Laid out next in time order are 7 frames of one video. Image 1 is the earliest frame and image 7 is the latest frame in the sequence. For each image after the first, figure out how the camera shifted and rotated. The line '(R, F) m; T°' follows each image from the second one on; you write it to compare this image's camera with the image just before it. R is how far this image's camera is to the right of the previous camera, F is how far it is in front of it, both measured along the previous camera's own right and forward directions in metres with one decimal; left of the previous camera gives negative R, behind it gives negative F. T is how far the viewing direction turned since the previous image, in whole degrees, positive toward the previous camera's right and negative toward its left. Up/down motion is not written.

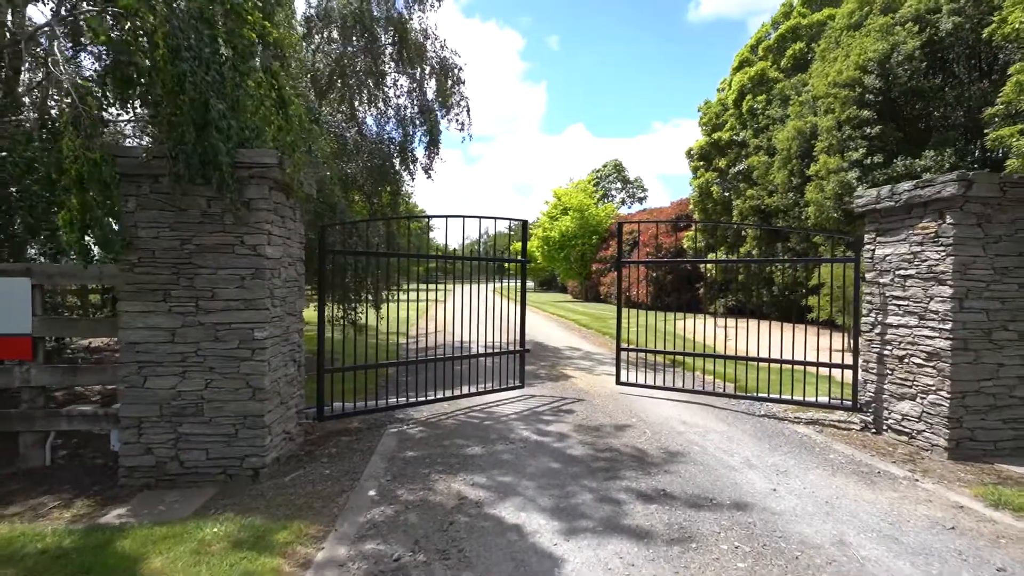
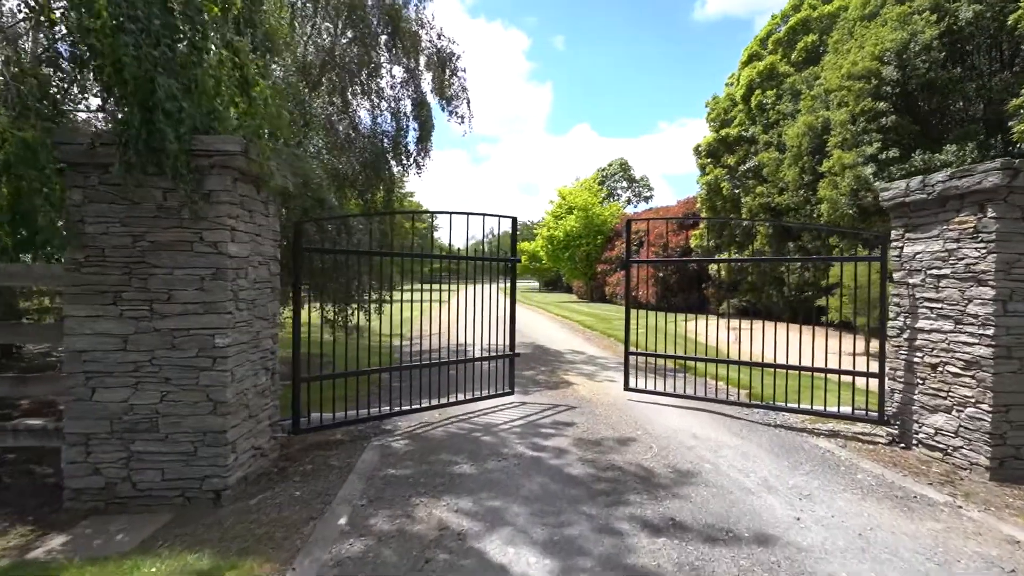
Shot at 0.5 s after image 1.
(+0.1, +0.5) m; -1°
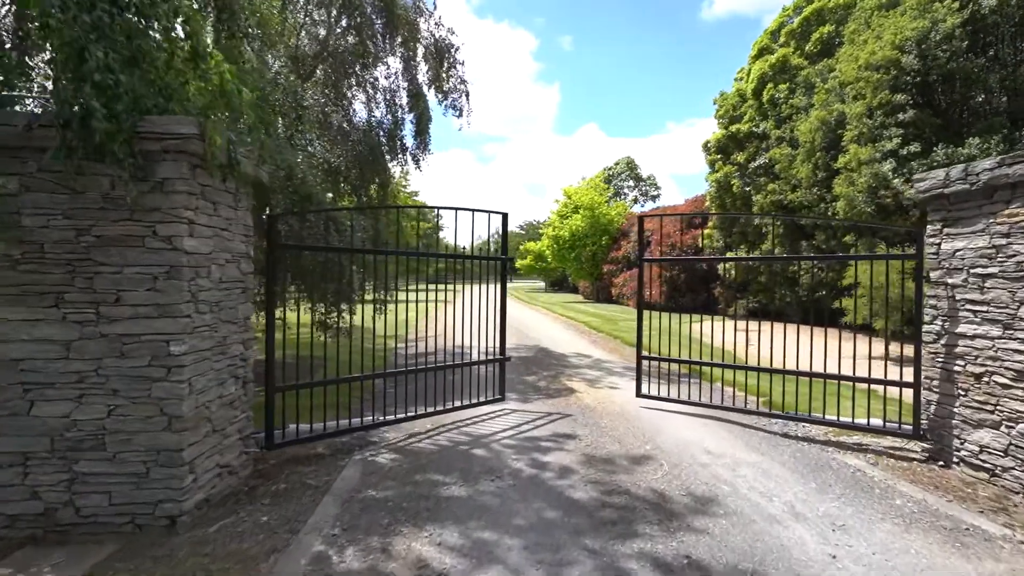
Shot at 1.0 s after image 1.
(+0.1, +0.5) m; -1°
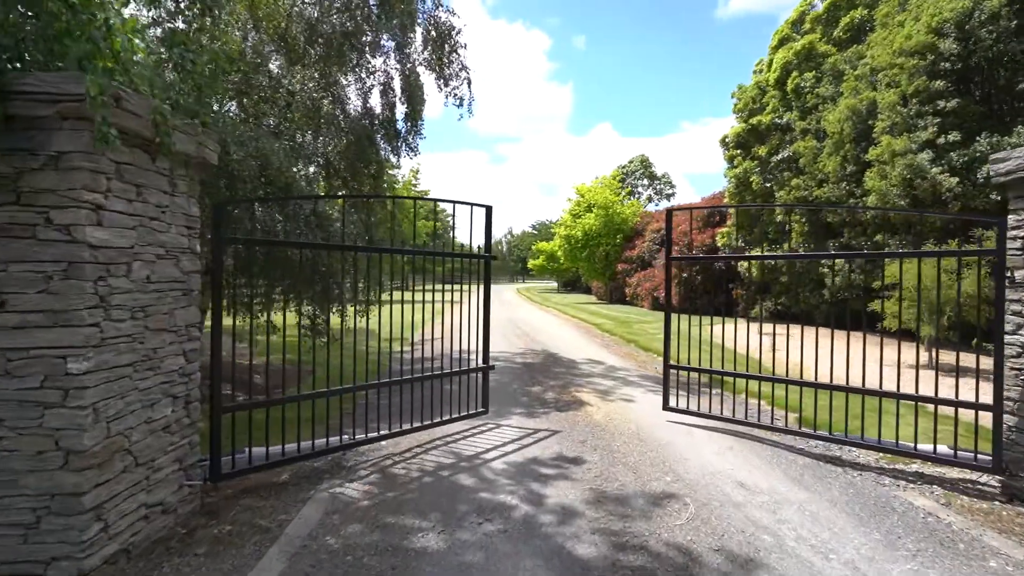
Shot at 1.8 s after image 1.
(+0.1, +0.8) m; -1°
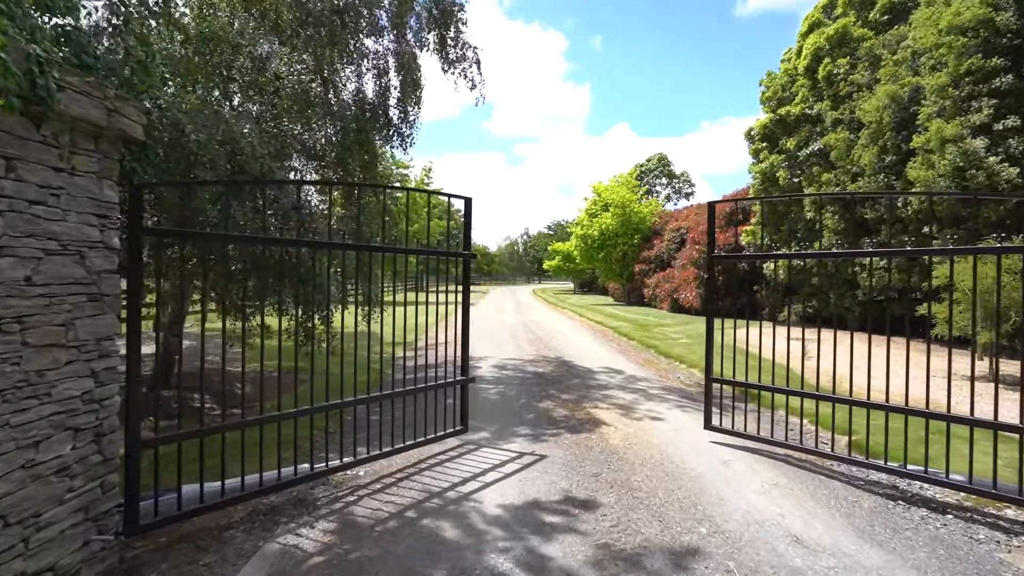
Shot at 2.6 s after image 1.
(+0.1, +0.8) m; -2°
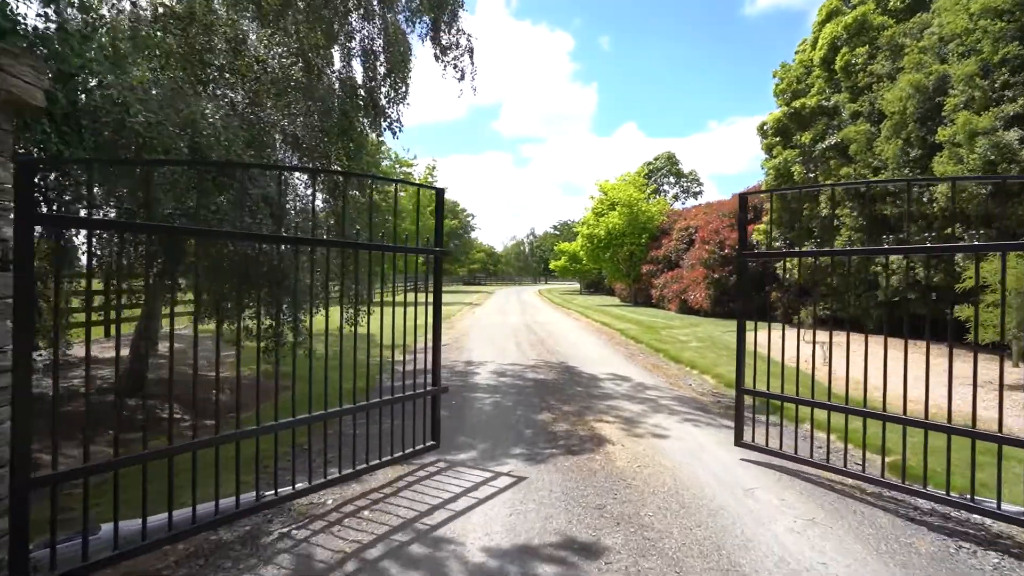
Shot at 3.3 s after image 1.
(+0.1, +0.6) m; -1°
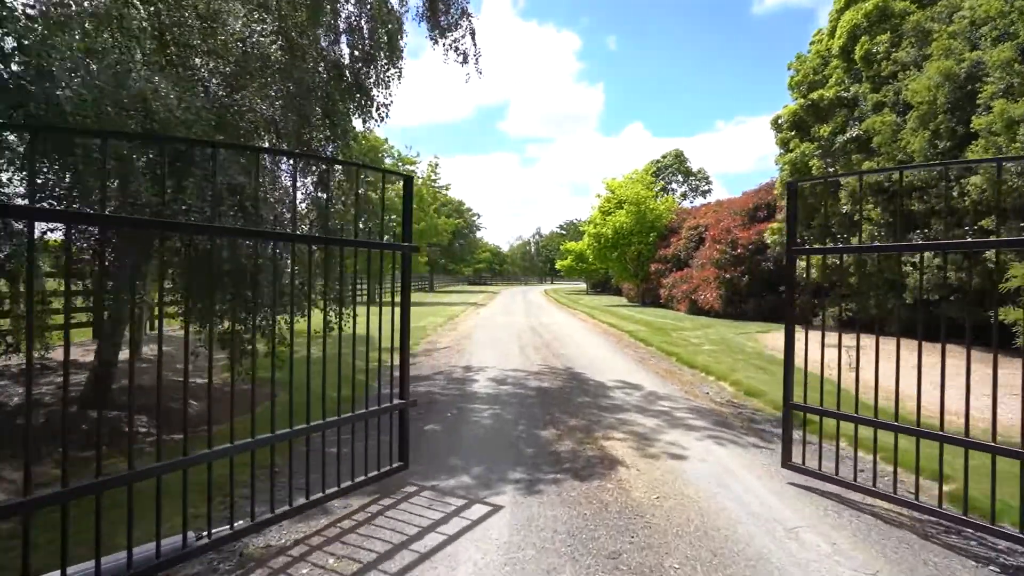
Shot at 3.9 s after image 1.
(+0.1, +0.7) m; -1°
